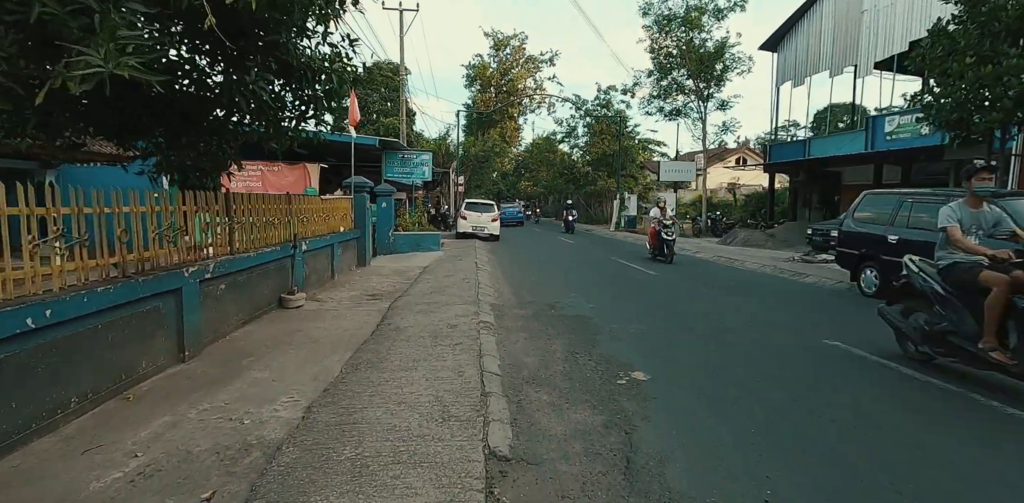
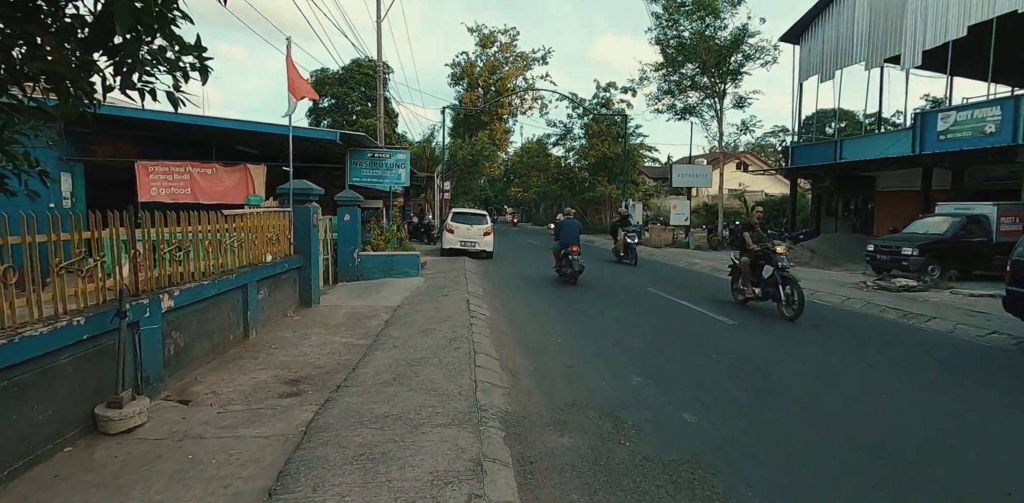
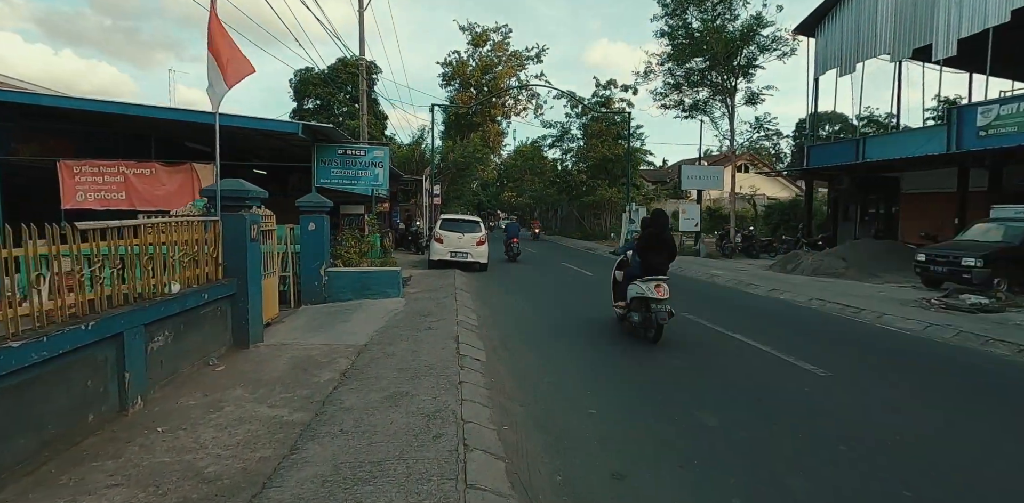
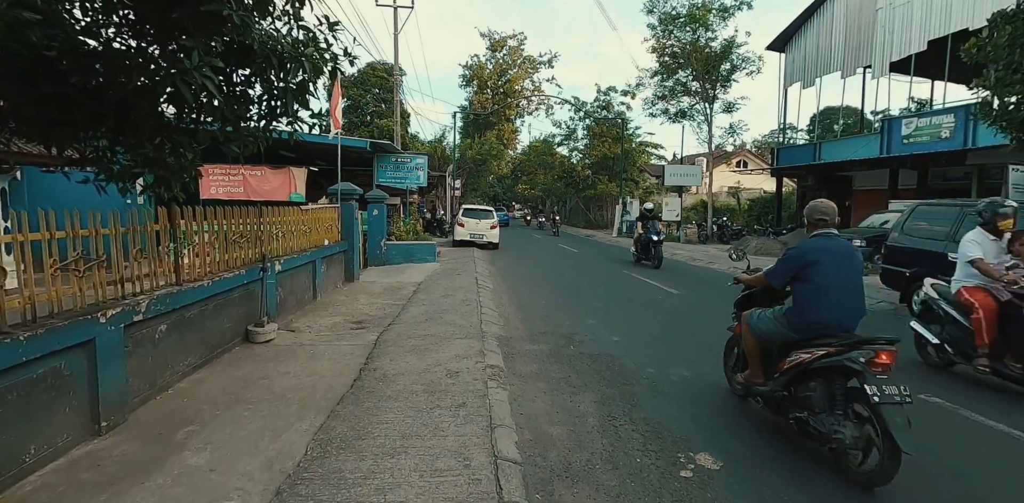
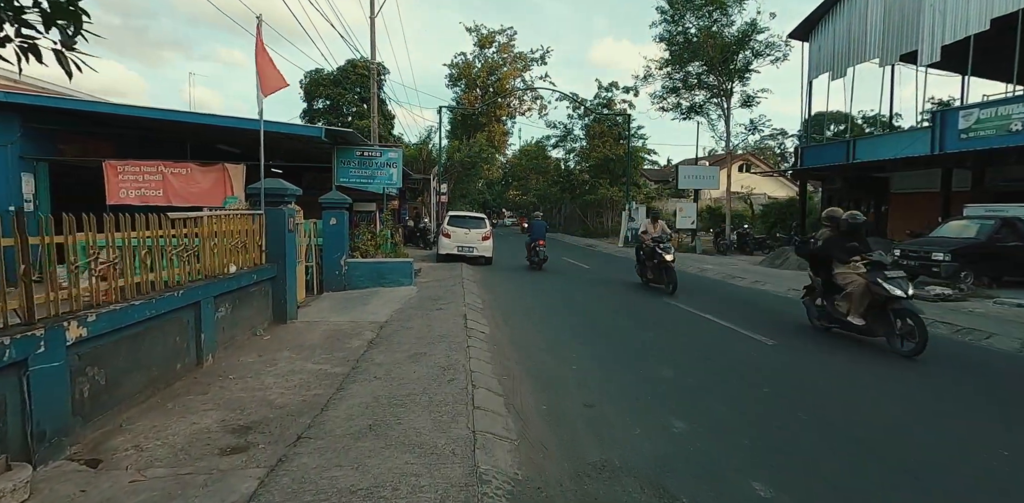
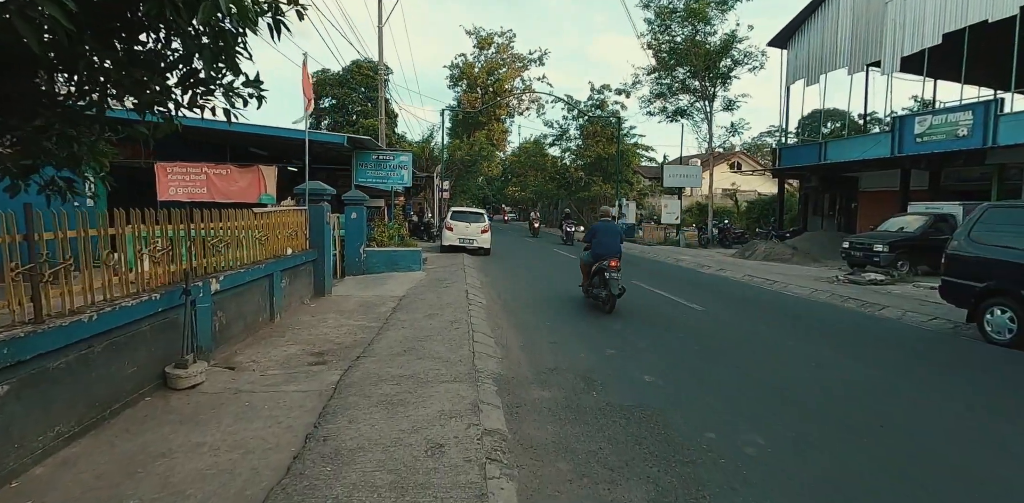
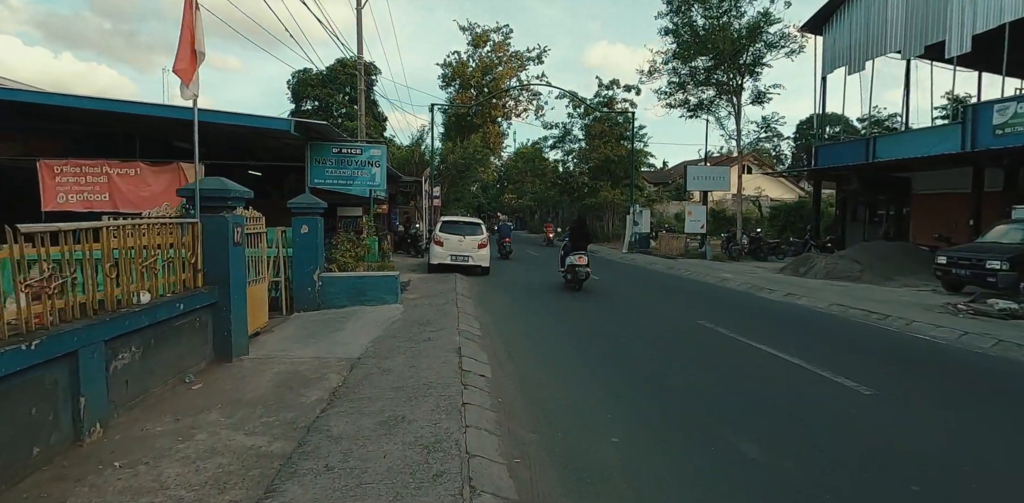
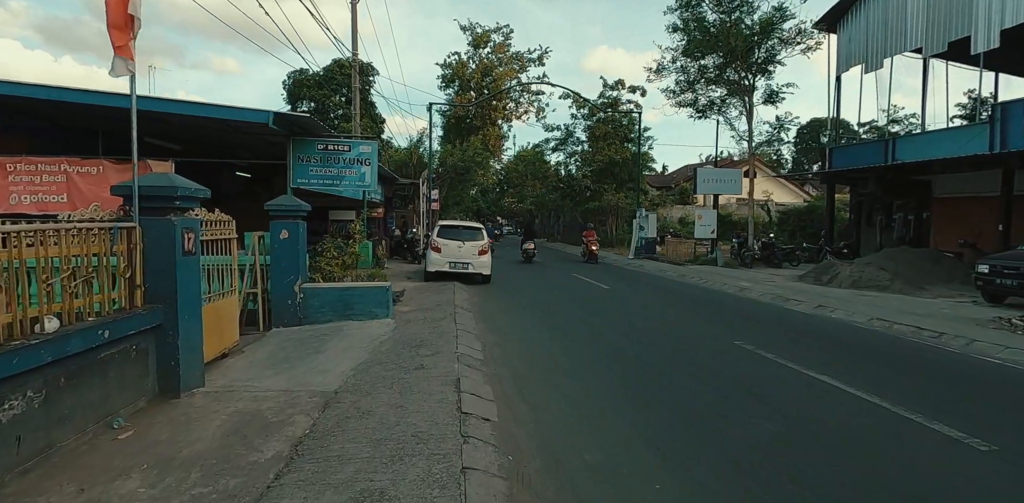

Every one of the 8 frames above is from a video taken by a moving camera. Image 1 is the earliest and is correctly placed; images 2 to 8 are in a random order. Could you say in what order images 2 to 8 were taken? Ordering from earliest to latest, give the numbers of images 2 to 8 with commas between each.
4, 6, 2, 5, 3, 7, 8
